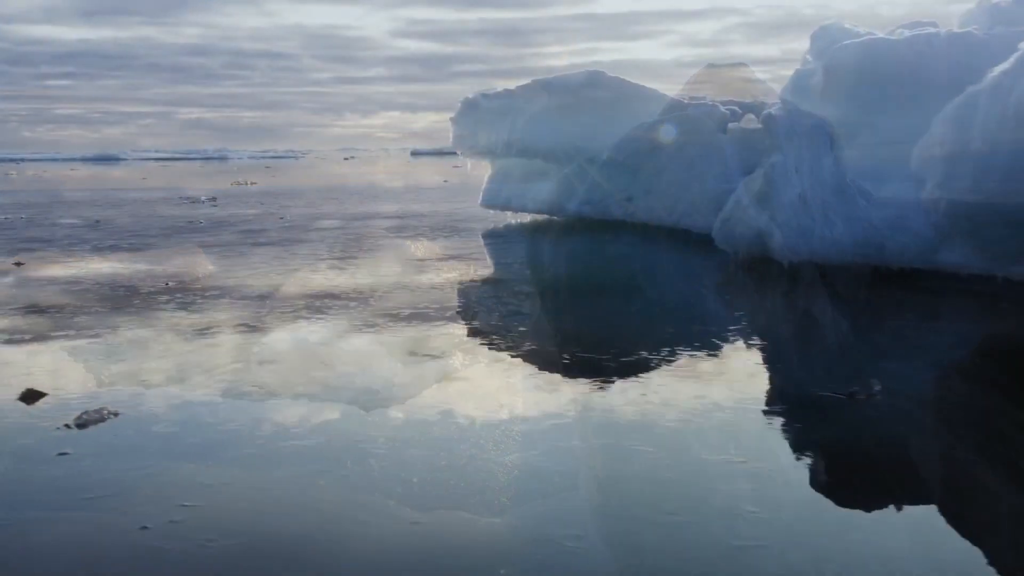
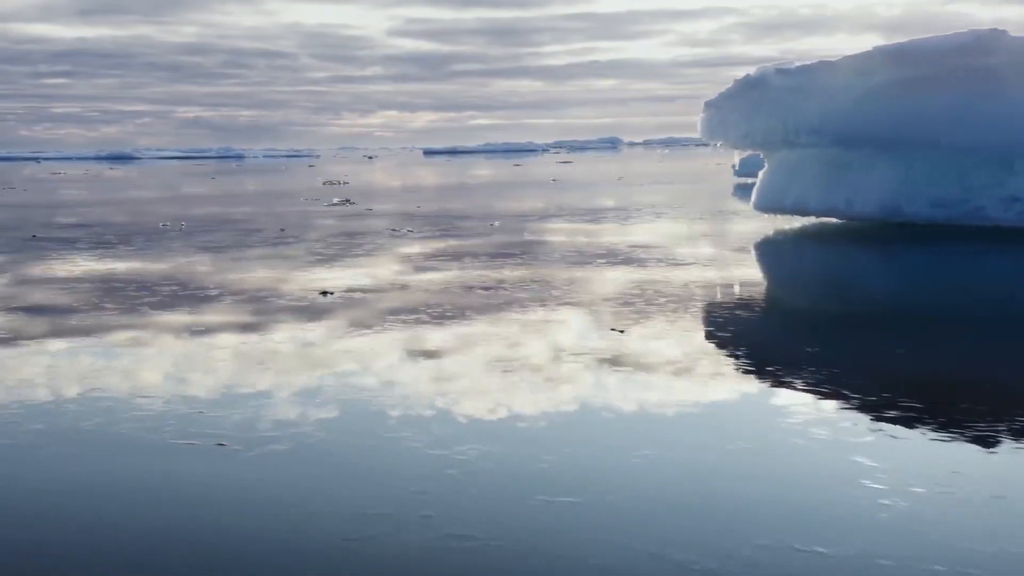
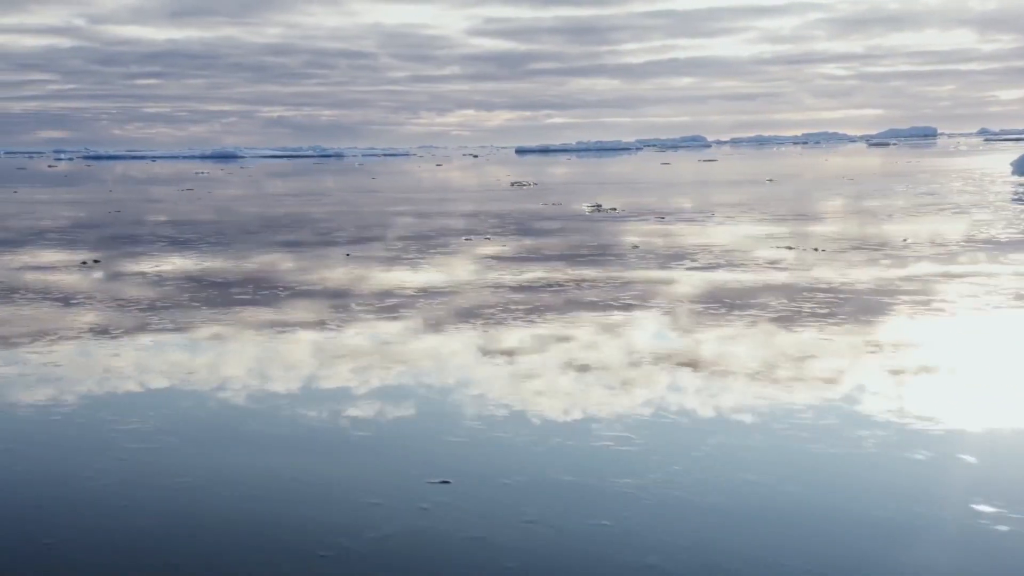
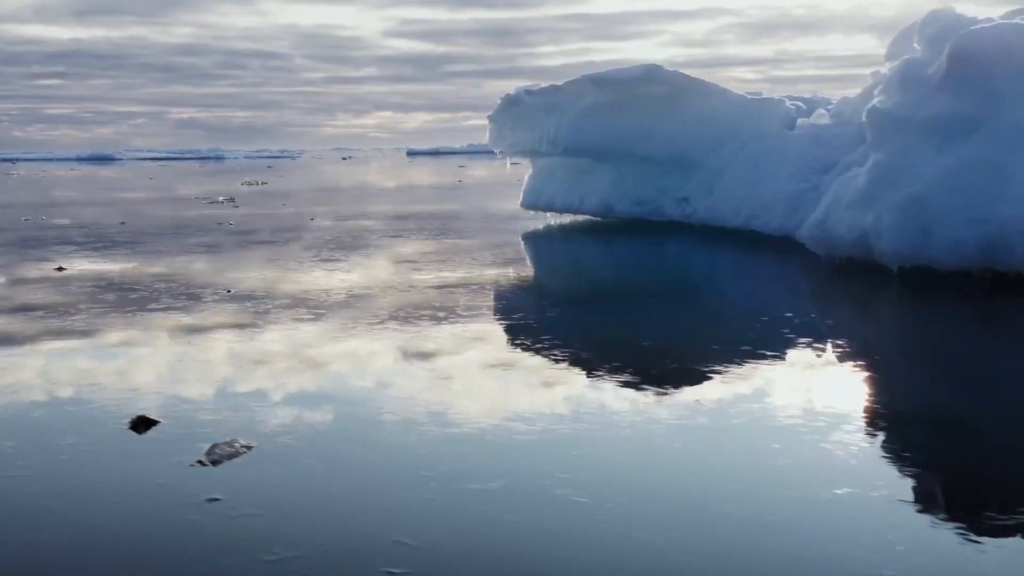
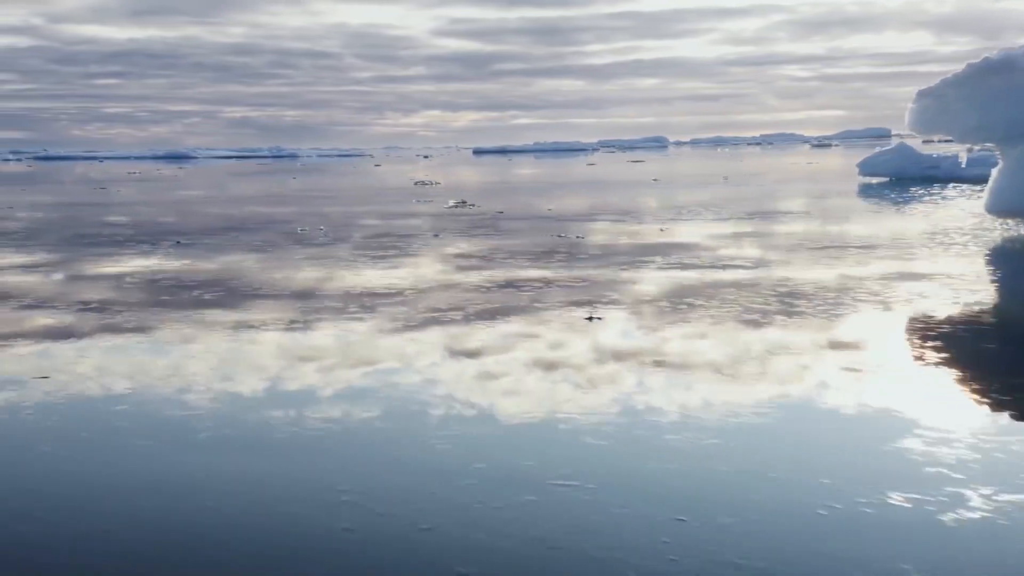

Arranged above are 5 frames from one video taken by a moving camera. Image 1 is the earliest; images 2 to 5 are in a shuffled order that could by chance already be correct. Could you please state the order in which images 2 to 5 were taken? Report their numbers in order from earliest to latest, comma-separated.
4, 2, 5, 3
